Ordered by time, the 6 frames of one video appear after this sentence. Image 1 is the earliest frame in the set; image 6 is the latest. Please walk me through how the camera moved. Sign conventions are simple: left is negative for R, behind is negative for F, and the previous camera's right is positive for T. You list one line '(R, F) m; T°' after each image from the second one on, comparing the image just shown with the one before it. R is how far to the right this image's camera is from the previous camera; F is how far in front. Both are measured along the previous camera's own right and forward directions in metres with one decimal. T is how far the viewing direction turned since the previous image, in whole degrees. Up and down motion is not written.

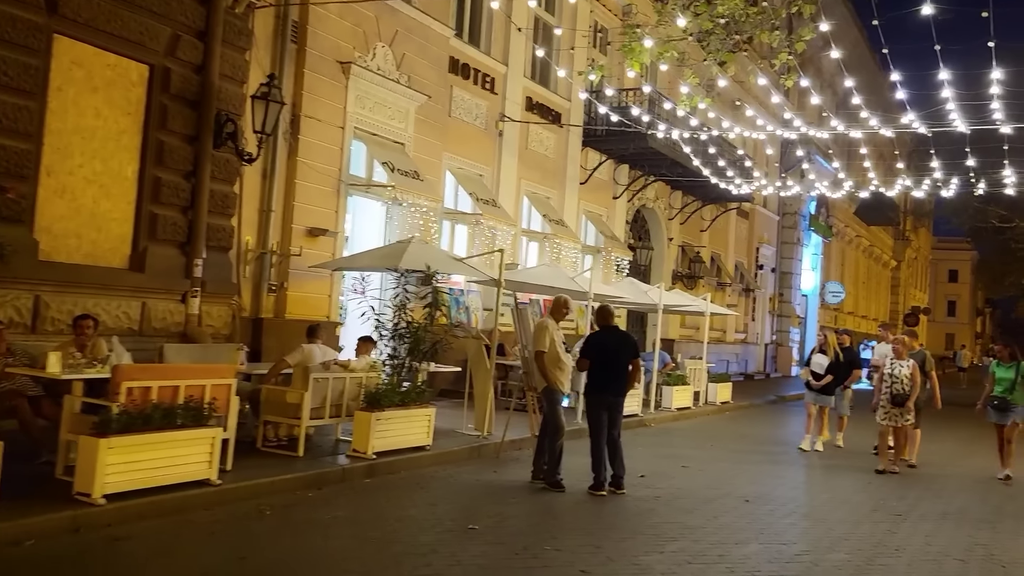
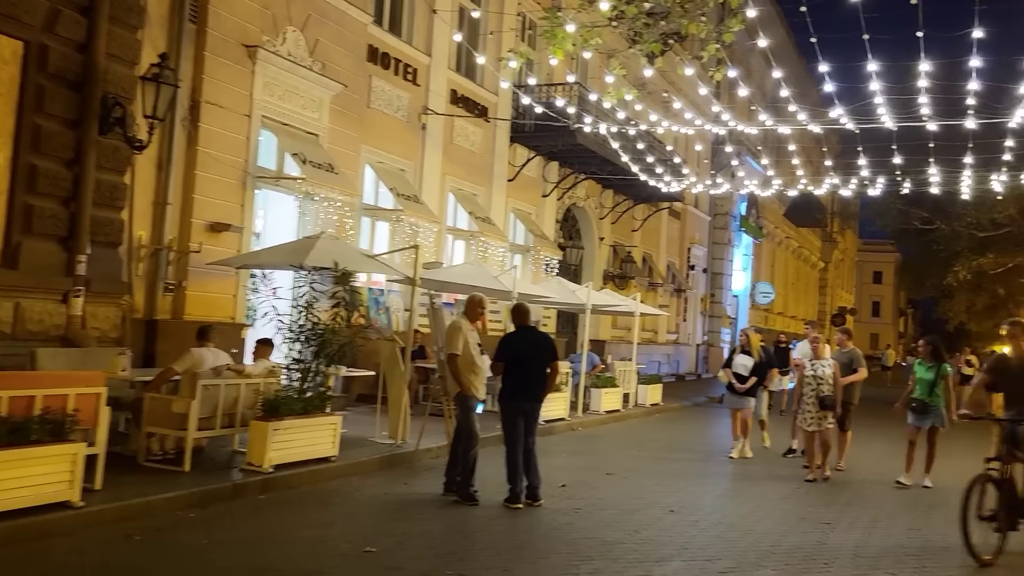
(+0.3, +0.6) m; +4°
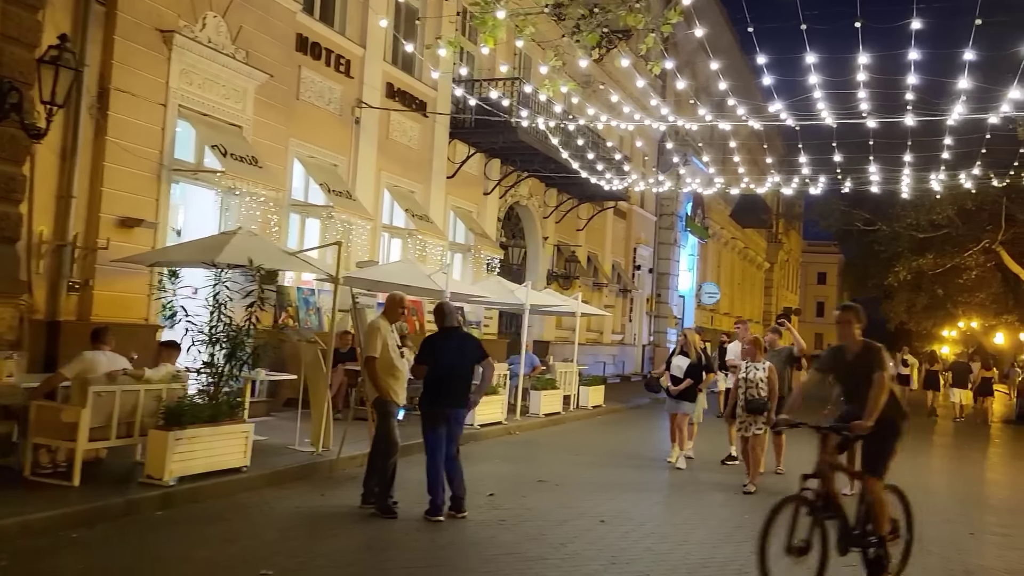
(+0.3, +0.5) m; +3°
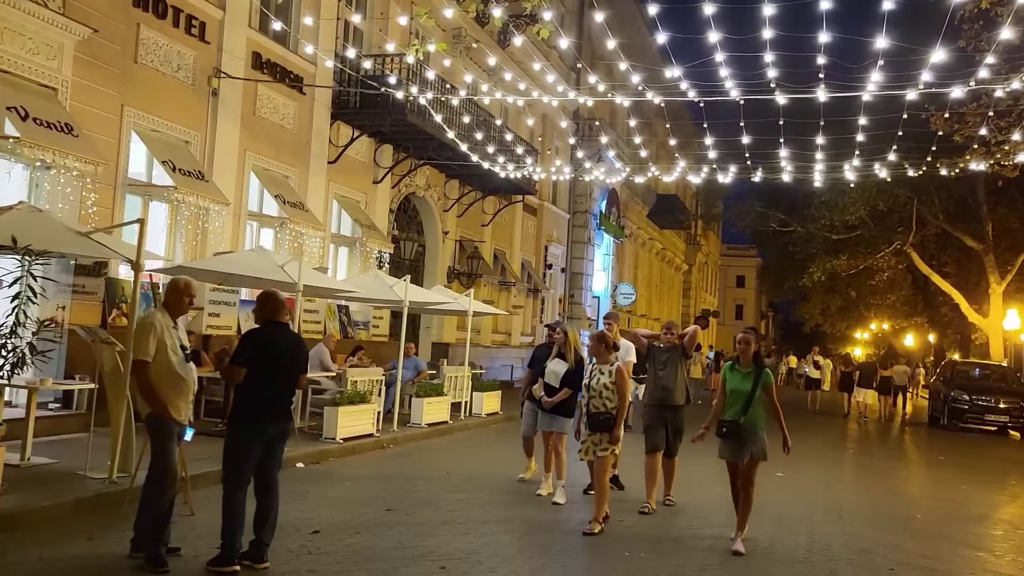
(+0.8, +1.6) m; +5°
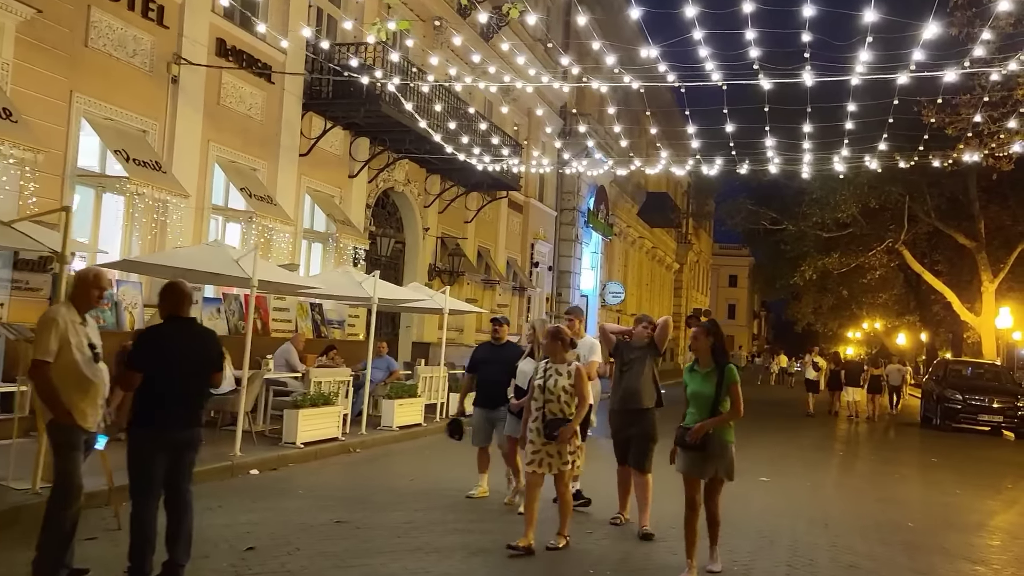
(+0.3, +0.6) m; 0°
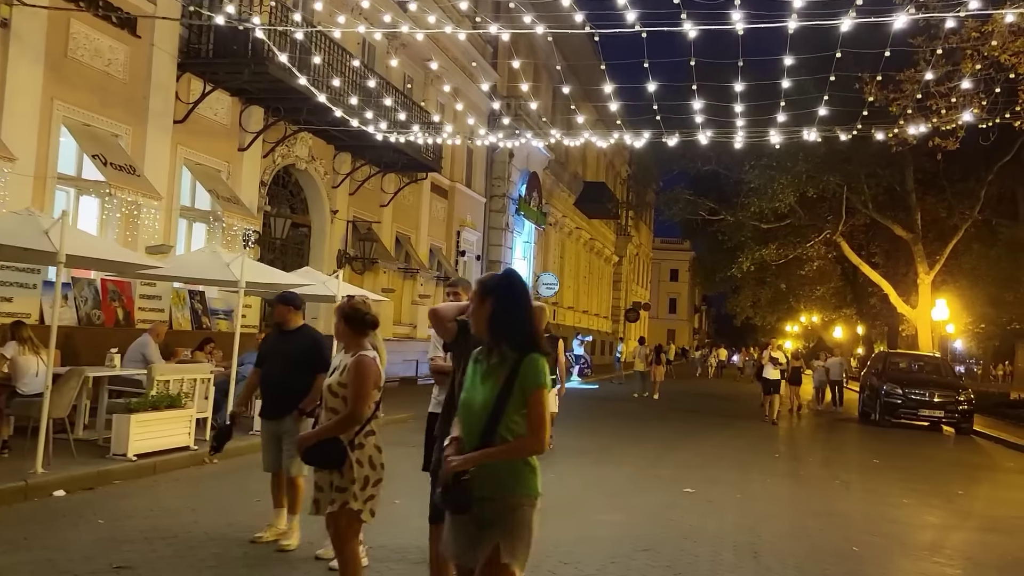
(+0.7, +1.7) m; +4°
